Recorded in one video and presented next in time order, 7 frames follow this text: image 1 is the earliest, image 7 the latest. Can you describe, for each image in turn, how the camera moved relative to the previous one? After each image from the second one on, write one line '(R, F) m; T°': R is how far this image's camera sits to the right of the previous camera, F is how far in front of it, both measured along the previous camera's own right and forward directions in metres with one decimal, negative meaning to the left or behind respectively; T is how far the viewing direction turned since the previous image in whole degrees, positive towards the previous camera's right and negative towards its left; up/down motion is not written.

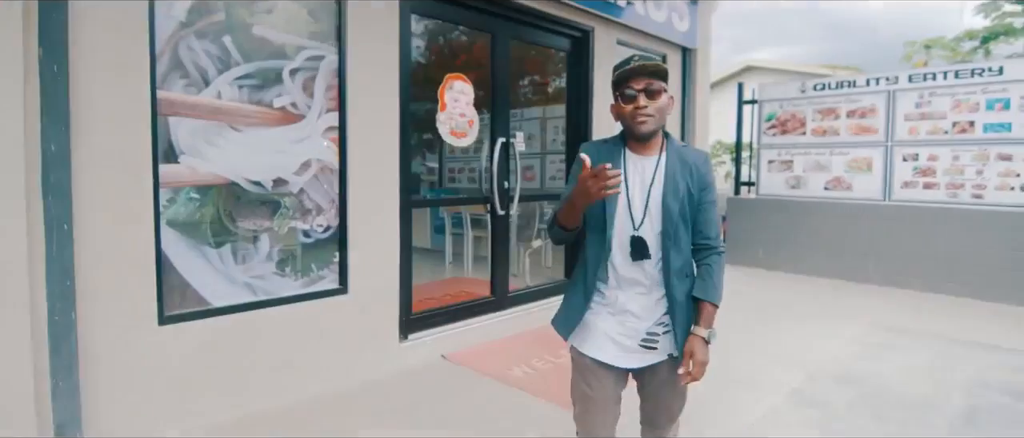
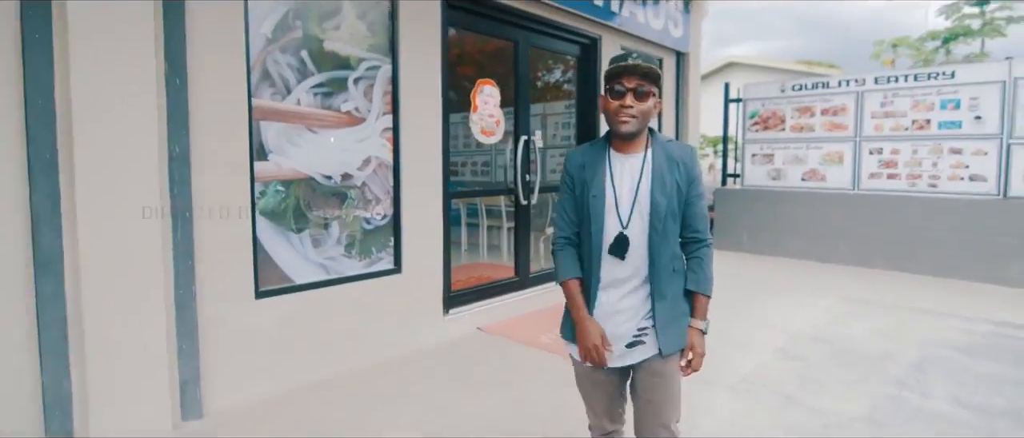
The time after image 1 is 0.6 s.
(-0.6, -0.6) m; +2°
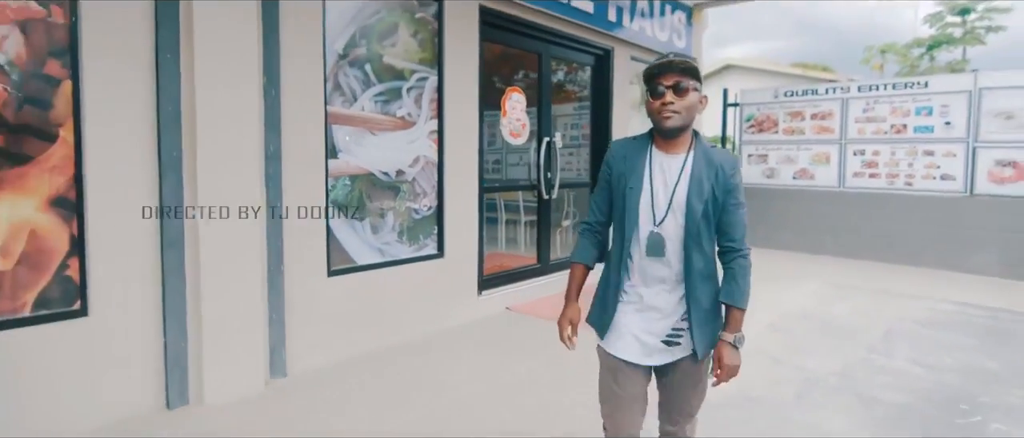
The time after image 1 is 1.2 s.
(-0.5, -0.6) m; +1°
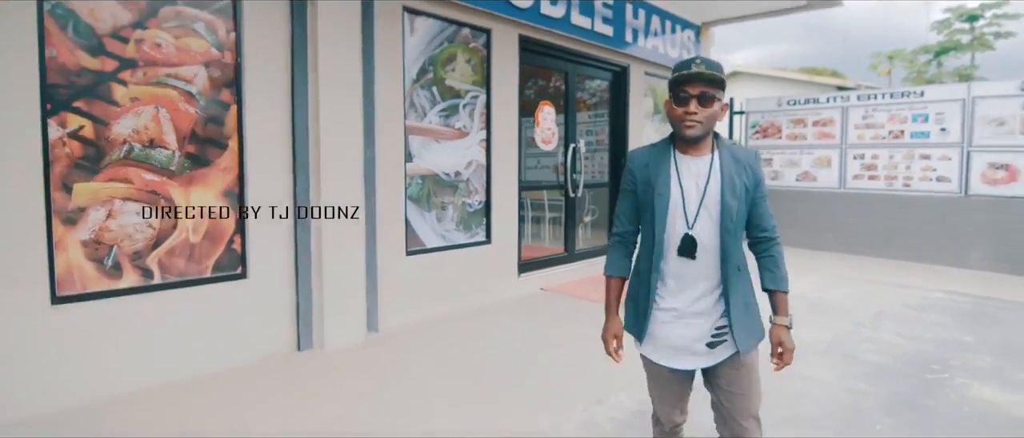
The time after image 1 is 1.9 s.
(-0.6, -0.8) m; -1°
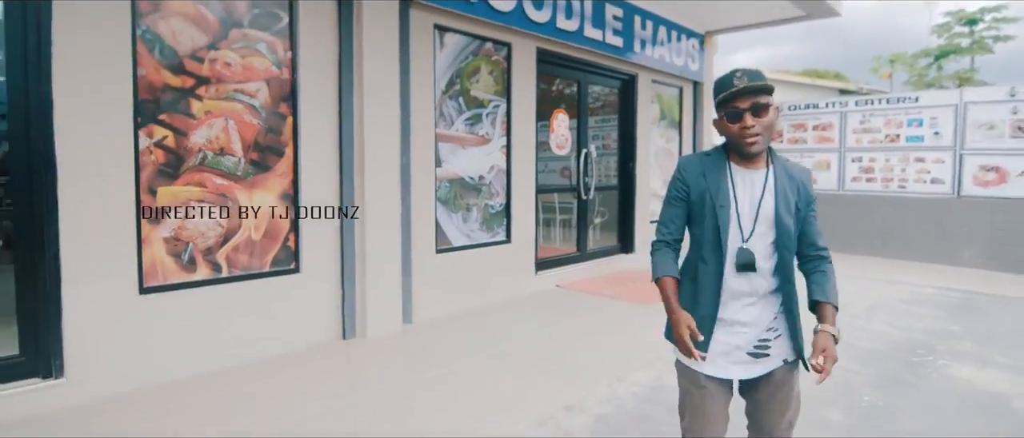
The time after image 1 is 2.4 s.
(-0.4, -0.4) m; 0°
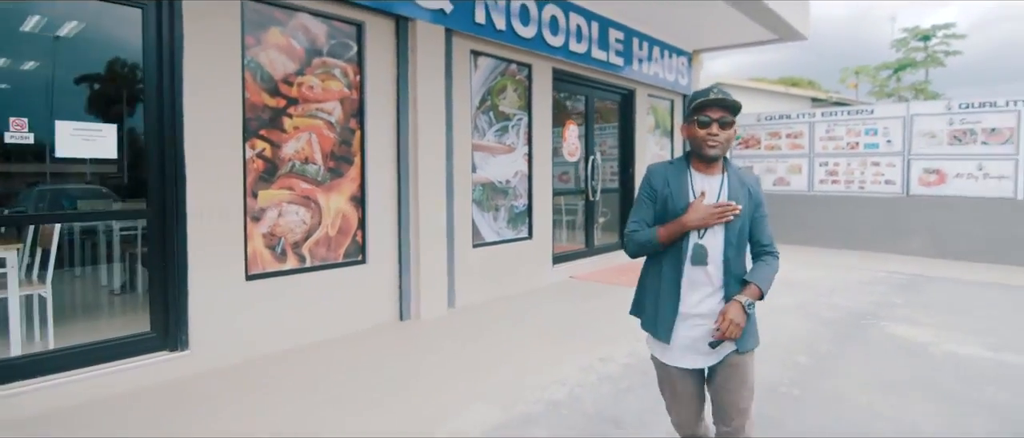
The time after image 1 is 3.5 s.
(-0.8, -0.8) m; +2°
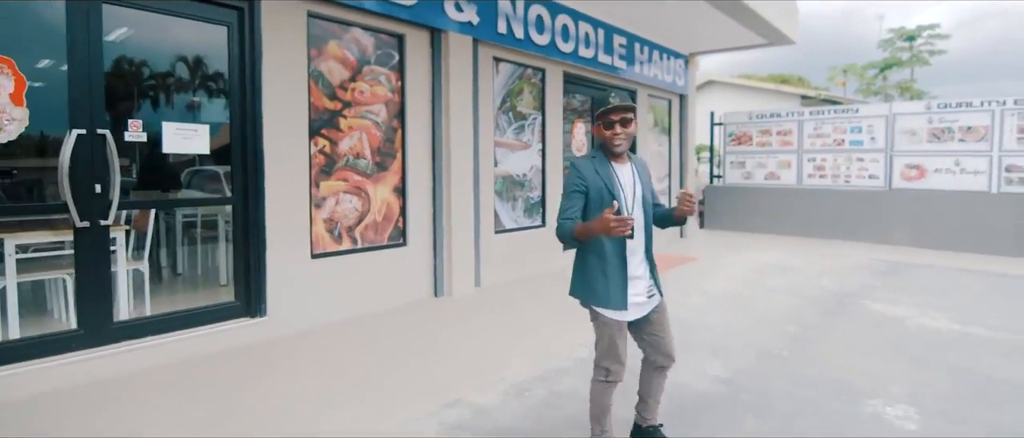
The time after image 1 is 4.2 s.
(-0.5, -0.7) m; 0°
